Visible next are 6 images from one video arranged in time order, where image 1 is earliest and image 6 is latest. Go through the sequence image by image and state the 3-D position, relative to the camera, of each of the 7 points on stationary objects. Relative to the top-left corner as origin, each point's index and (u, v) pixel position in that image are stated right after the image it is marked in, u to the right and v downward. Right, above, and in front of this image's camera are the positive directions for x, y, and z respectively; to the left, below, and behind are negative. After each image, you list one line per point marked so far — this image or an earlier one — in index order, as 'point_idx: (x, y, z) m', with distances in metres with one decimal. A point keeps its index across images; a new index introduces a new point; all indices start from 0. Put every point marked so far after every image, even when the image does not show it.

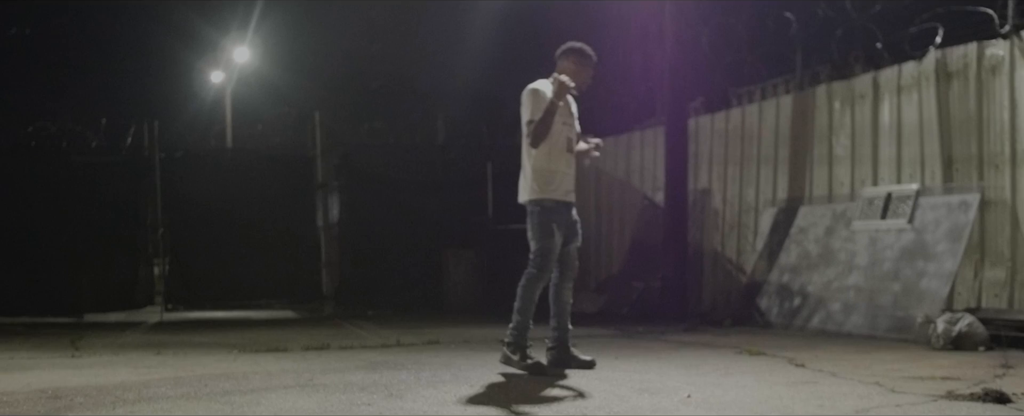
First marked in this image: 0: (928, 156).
0: (+2.7, +0.3, +5.9) m
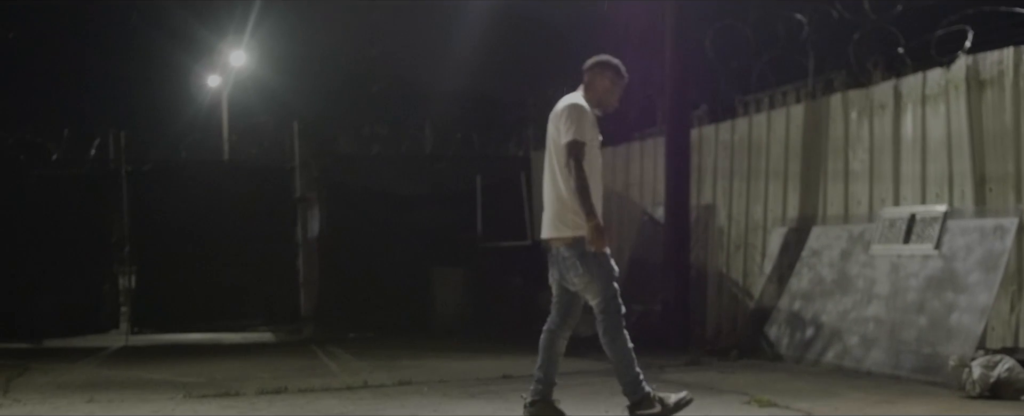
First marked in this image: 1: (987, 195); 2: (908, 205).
0: (+2.5, +0.2, +5.3) m
1: (+2.6, +0.1, +5.1) m
2: (+2.4, 0.0, +5.7) m
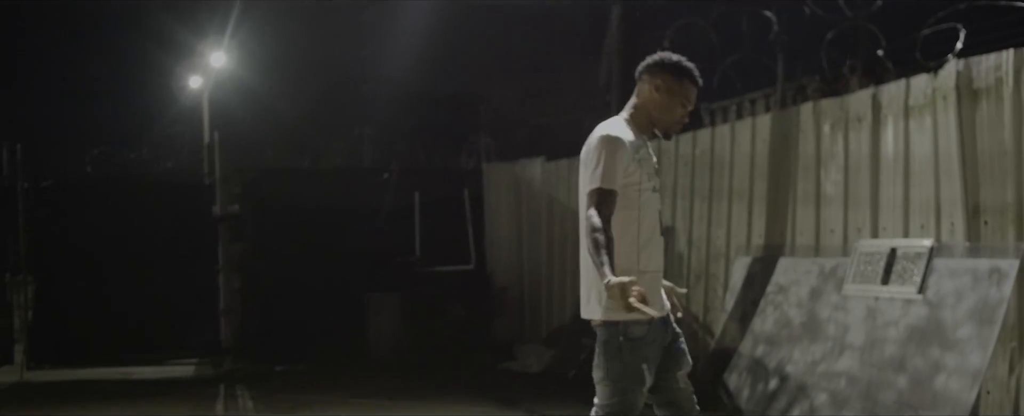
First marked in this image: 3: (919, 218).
0: (+2.0, 0.0, +4.4) m
1: (+2.1, -0.1, +4.2) m
2: (+1.9, -0.2, +4.7) m
3: (+2.0, -0.1, +4.6) m
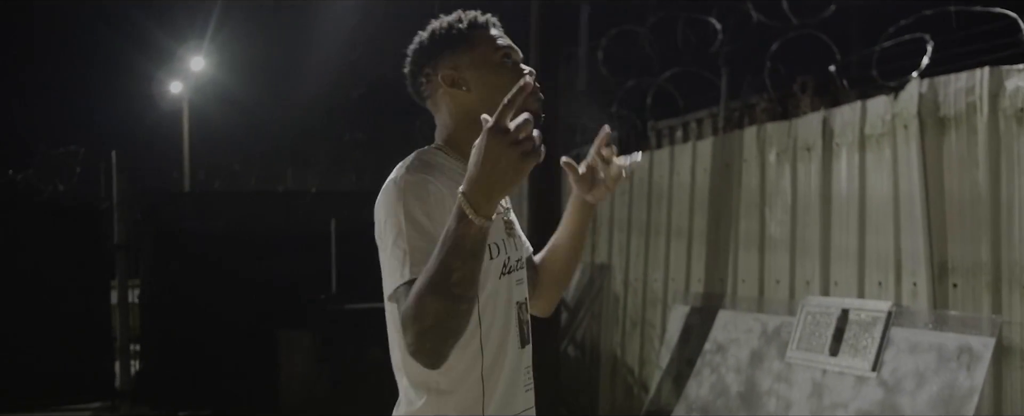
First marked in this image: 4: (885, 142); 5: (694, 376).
0: (+1.5, -0.2, +3.5) m
1: (+1.6, -0.3, +3.3) m
2: (+1.4, -0.4, +3.9) m
3: (+1.5, -0.3, +3.7) m
4: (+1.5, +0.3, +3.7) m
5: (+0.9, -0.8, +4.6) m
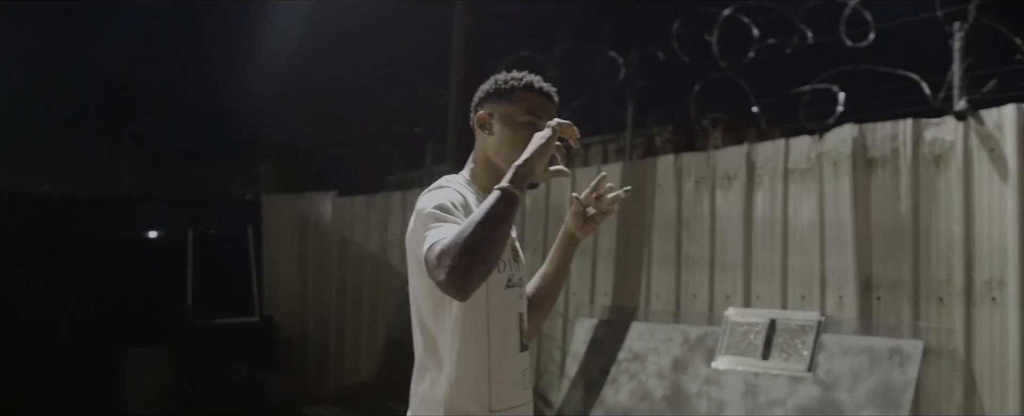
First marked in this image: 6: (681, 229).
0: (+1.4, -0.3, +4.2) m
1: (+1.6, -0.4, +4.0) m
2: (+1.2, -0.5, +4.4) m
3: (+1.3, -0.4, +4.3) m
4: (+1.4, +0.2, +4.3) m
5: (+0.5, -0.9, +5.0) m
6: (+0.9, -0.1, +4.9) m
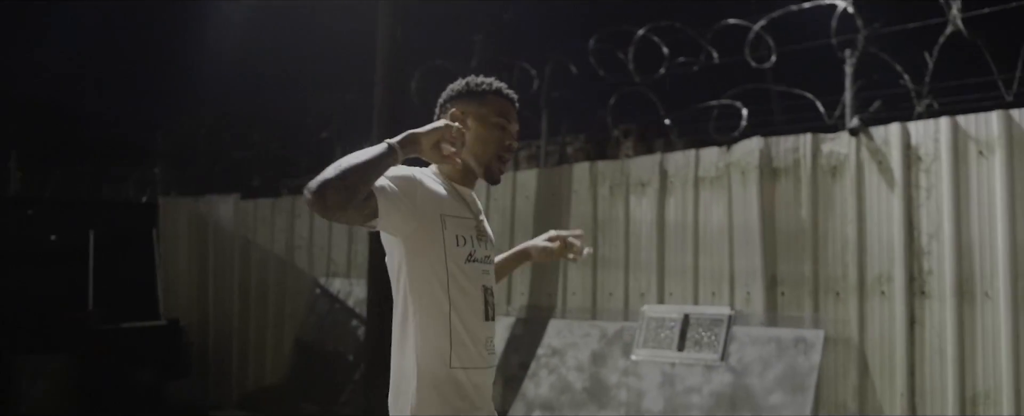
0: (+1.1, -0.3, +4.6) m
1: (+1.3, -0.4, +4.5) m
2: (+0.9, -0.5, +4.9) m
3: (+1.0, -0.4, +4.7) m
4: (+1.1, +0.1, +4.8) m
5: (+0.1, -1.0, +5.3) m
6: (+0.5, -0.1, +5.3) m
